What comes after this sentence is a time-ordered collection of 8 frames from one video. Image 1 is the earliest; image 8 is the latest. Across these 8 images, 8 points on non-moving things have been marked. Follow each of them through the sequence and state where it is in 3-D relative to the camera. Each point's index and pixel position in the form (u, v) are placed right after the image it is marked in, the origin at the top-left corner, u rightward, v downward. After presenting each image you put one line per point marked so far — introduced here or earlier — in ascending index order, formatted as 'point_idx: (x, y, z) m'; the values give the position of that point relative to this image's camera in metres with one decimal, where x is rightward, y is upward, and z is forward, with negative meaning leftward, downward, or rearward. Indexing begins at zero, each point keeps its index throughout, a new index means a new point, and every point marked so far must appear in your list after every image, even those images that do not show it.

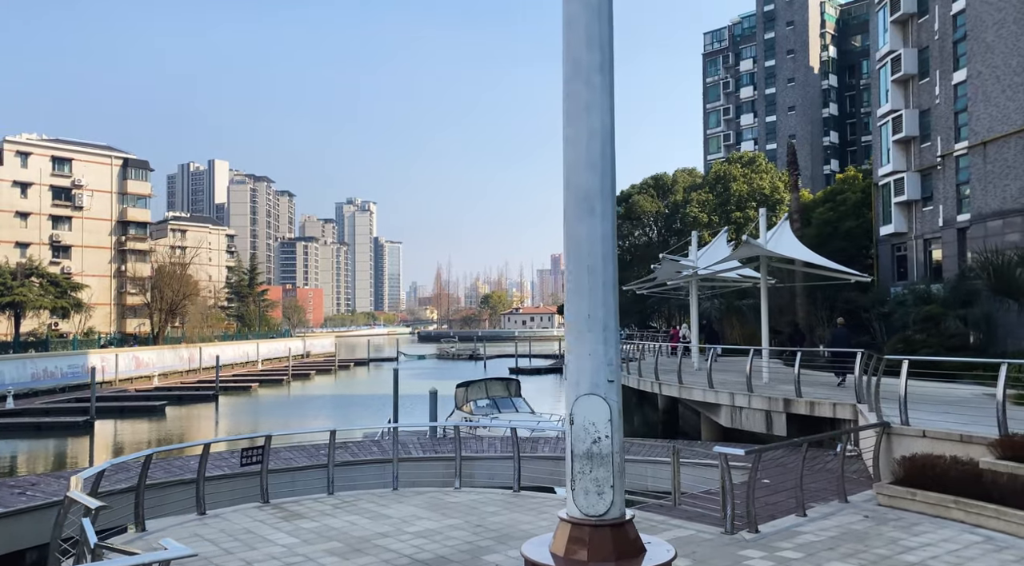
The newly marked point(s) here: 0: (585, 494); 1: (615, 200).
0: (+0.5, -1.5, +5.6) m
1: (+0.8, +0.6, +5.9) m
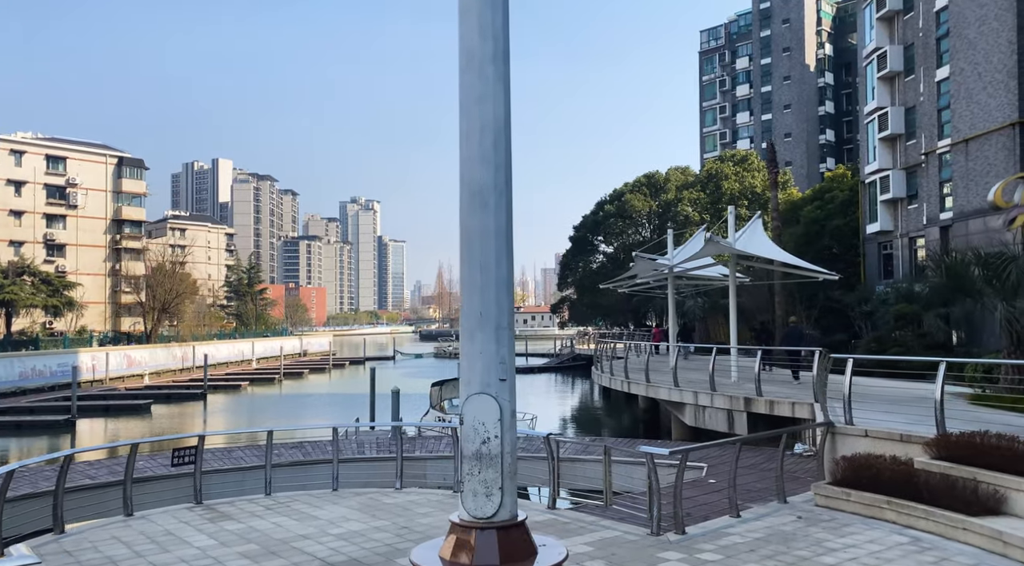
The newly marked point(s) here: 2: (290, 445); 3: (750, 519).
0: (-0.3, -1.5, +5.5) m
1: (0.0, +0.7, +5.8) m
2: (-3.9, -2.9, +14.1) m
3: (+2.6, -2.6, +8.8) m
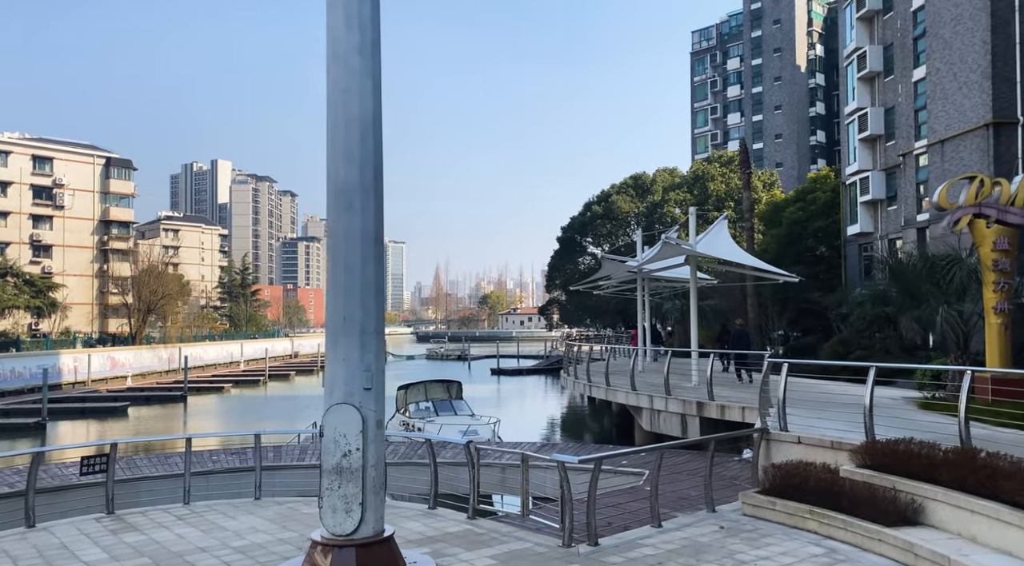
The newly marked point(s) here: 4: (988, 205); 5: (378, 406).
0: (-1.2, -1.5, +5.3) m
1: (-0.9, +0.6, +5.5) m
2: (-4.9, -2.9, +13.8) m
3: (+1.7, -2.6, +8.5) m
4: (+6.7, +1.1, +11.3) m
5: (-0.9, -0.8, +5.4) m
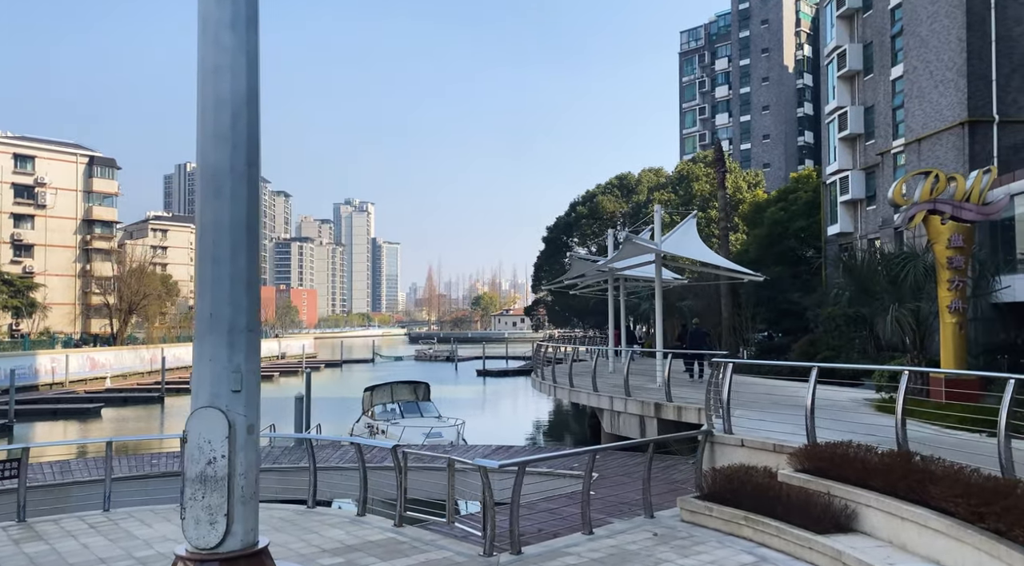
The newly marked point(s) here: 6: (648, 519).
0: (-2.0, -1.5, +4.9) m
1: (-1.7, +0.7, +5.2) m
2: (-5.7, -2.9, +13.5) m
3: (+0.9, -2.6, +8.2) m
4: (+5.9, +1.1, +11.0) m
5: (-1.7, -0.8, +5.0) m
6: (+1.5, -2.7, +9.0) m
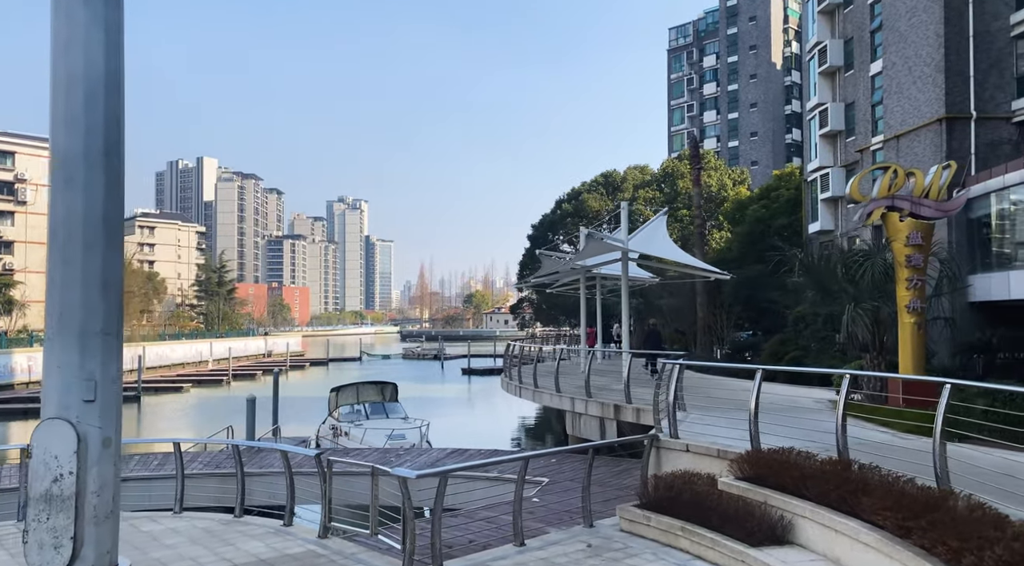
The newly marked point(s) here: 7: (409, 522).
0: (-2.7, -1.5, +4.5) m
1: (-2.4, +0.7, +4.8) m
2: (-6.4, -2.9, +13.0) m
3: (+0.2, -2.6, +7.8) m
4: (+5.2, +1.2, +10.7) m
5: (-2.4, -0.8, +4.6) m
6: (+0.8, -2.6, +8.6) m
7: (-0.9, -2.2, +7.3) m
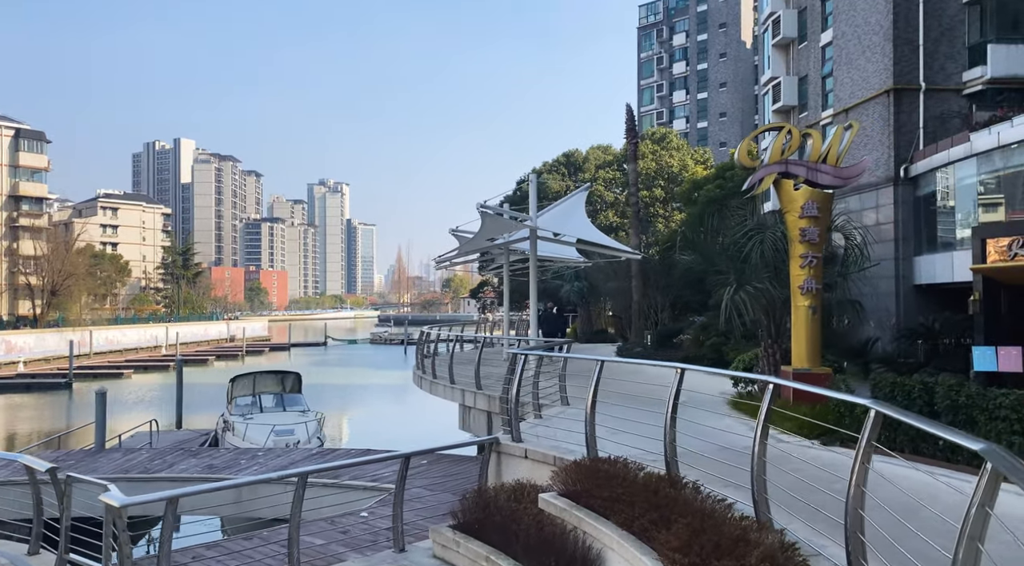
0: (-4.4, -1.3, +3.0) m
1: (-4.1, +0.8, +3.2) m
2: (-8.4, -2.5, +11.5) m
3: (-1.7, -2.4, +6.4) m
4: (+3.3, +1.4, +9.3) m
5: (-4.1, -0.6, +3.1) m
6: (-1.1, -2.4, +7.2) m
7: (-2.8, -2.0, +5.8) m
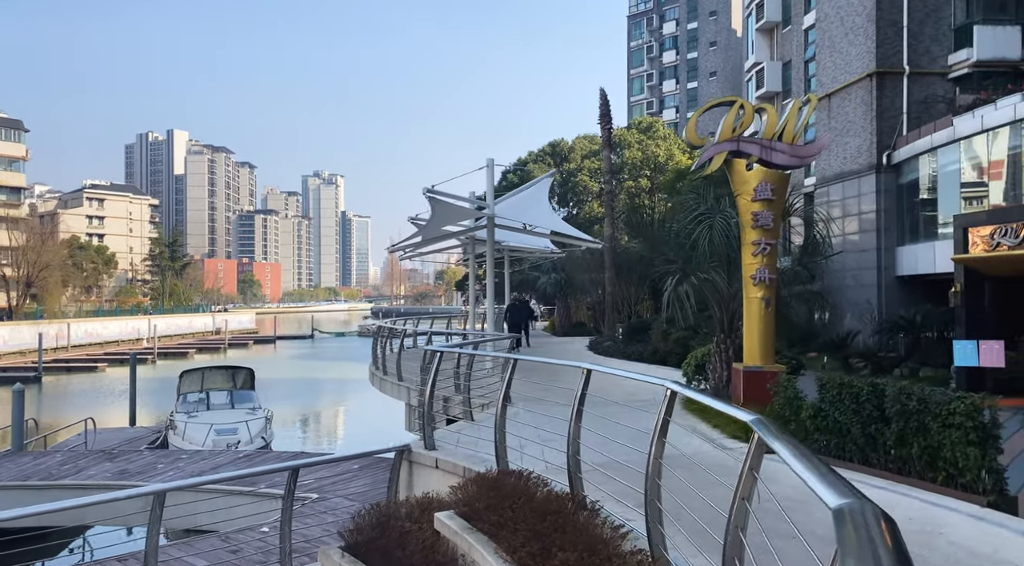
0: (-5.2, -1.3, +2.2) m
1: (-4.9, +0.9, +2.3) m
2: (-9.2, -2.4, +10.6) m
3: (-2.4, -2.3, +5.5) m
4: (+2.5, +1.5, +8.4) m
5: (-4.9, -0.6, +2.2) m
6: (-1.8, -2.3, +6.3) m
7: (-3.5, -1.9, +5.0) m
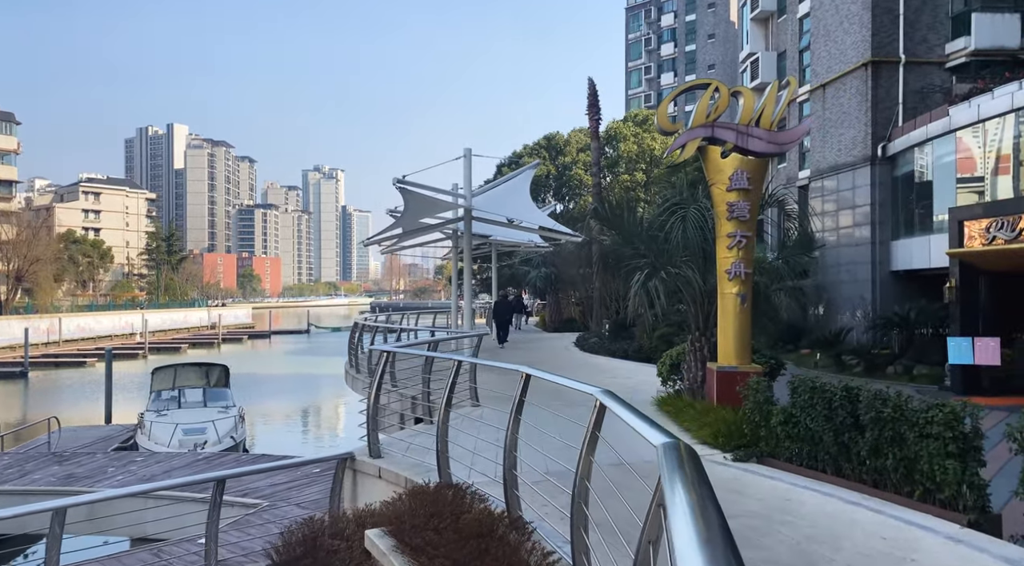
0: (-5.6, -1.3, +1.7) m
1: (-5.3, +0.9, +1.8) m
2: (-9.6, -2.3, +10.1) m
3: (-2.8, -2.3, +5.0) m
4: (+2.1, +1.6, +7.9) m
5: (-5.3, -0.6, +1.7) m
6: (-2.2, -2.3, +5.8) m
7: (-3.9, -1.9, +4.5) m
